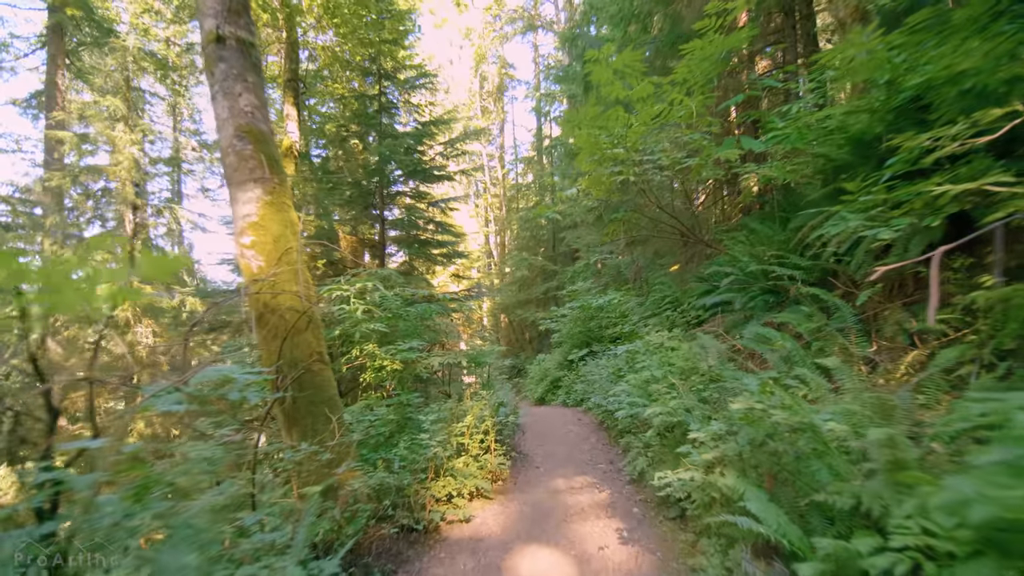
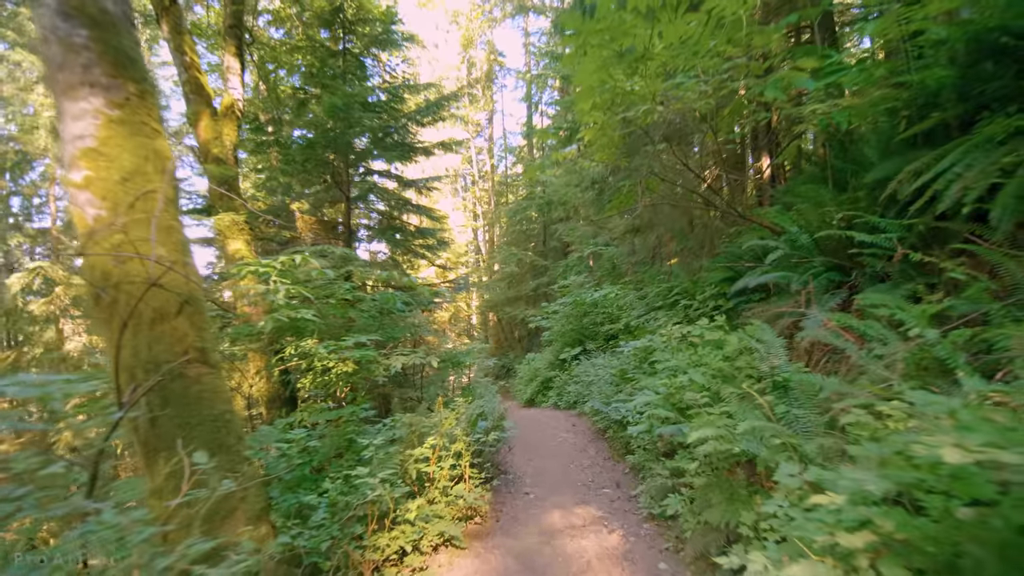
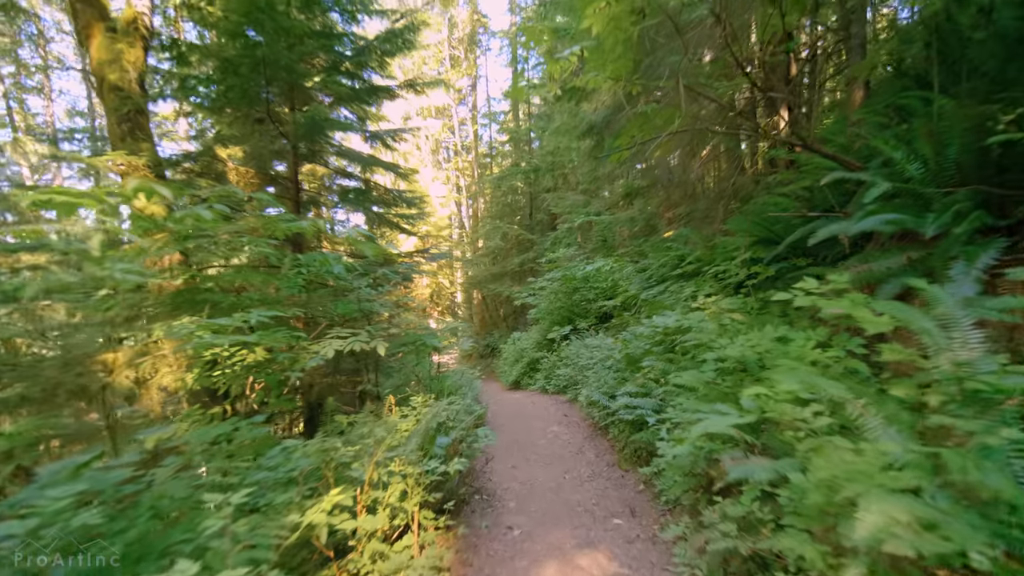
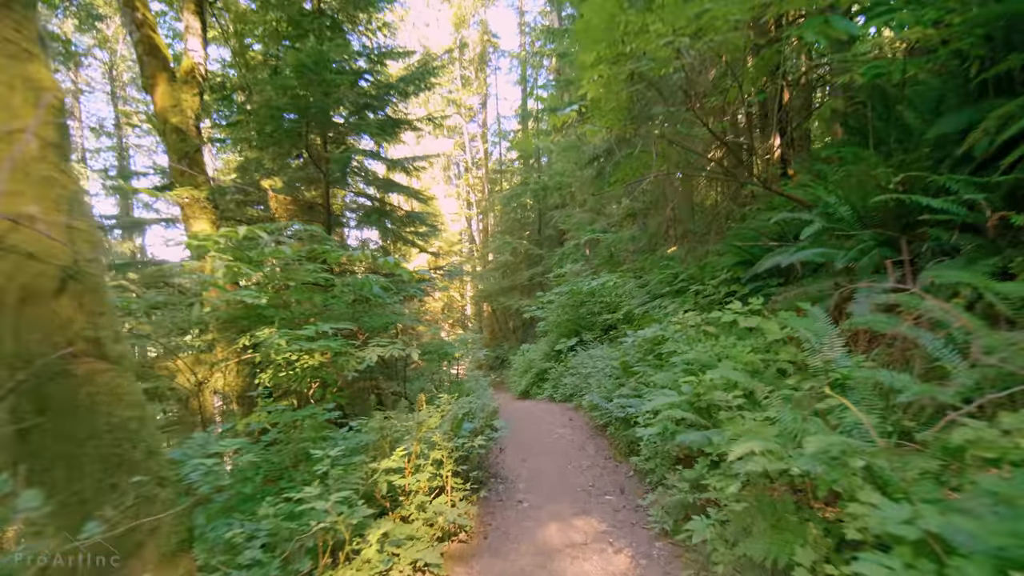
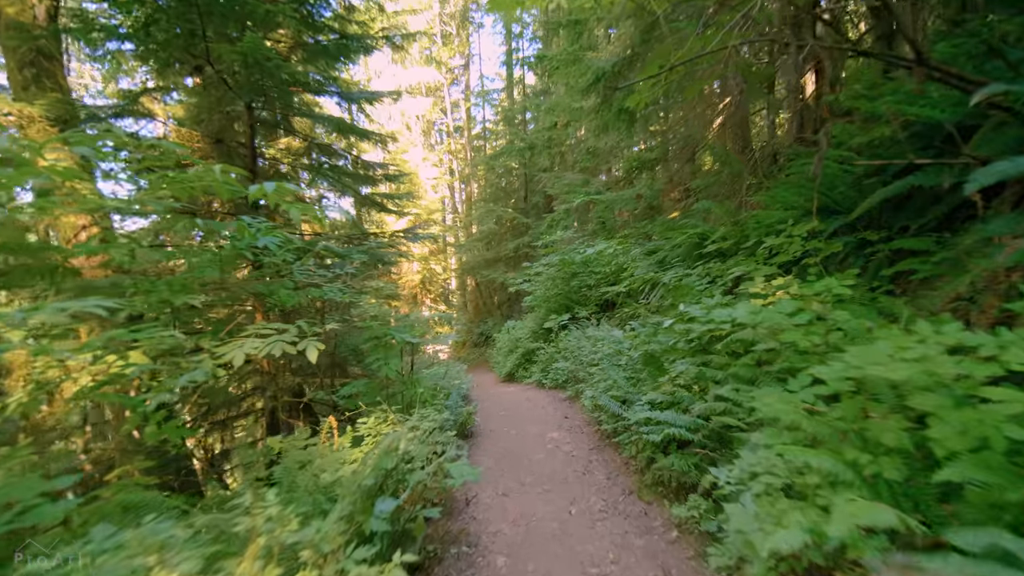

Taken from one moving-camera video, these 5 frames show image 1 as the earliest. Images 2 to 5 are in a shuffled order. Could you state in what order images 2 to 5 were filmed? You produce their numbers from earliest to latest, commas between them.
2, 4, 3, 5
